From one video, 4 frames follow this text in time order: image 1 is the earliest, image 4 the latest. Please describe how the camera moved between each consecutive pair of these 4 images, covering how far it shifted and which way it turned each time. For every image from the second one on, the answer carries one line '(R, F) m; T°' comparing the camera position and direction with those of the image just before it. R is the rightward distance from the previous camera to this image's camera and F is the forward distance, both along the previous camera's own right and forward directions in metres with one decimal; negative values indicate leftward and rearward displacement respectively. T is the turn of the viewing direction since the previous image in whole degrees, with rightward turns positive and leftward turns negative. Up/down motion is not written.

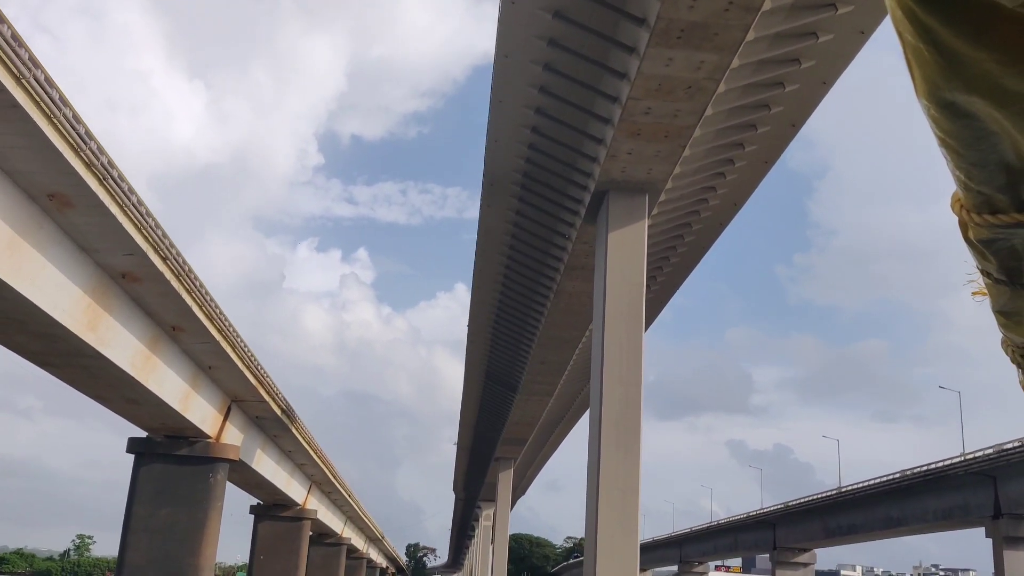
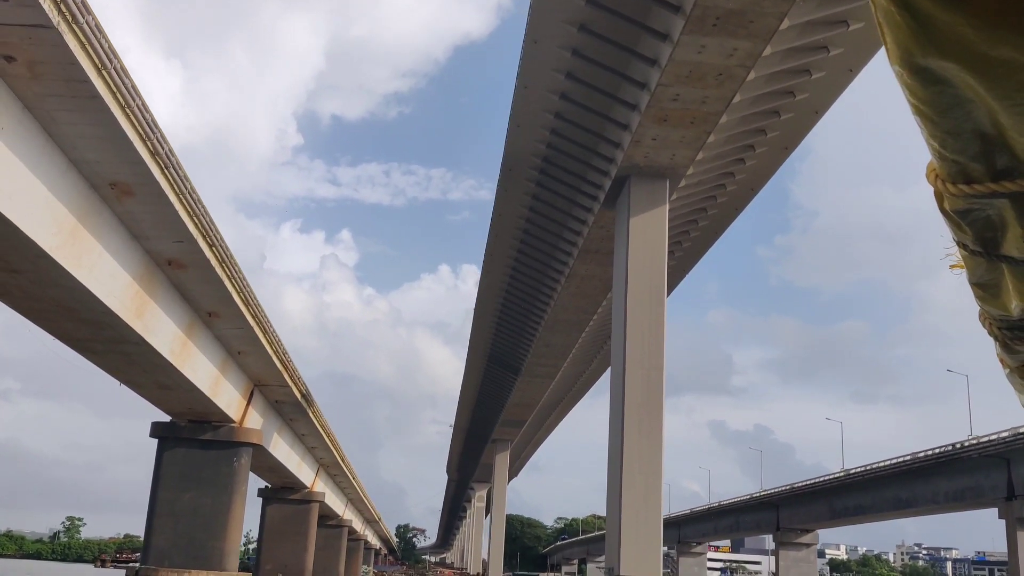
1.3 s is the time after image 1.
(-0.9, -0.1) m; +1°
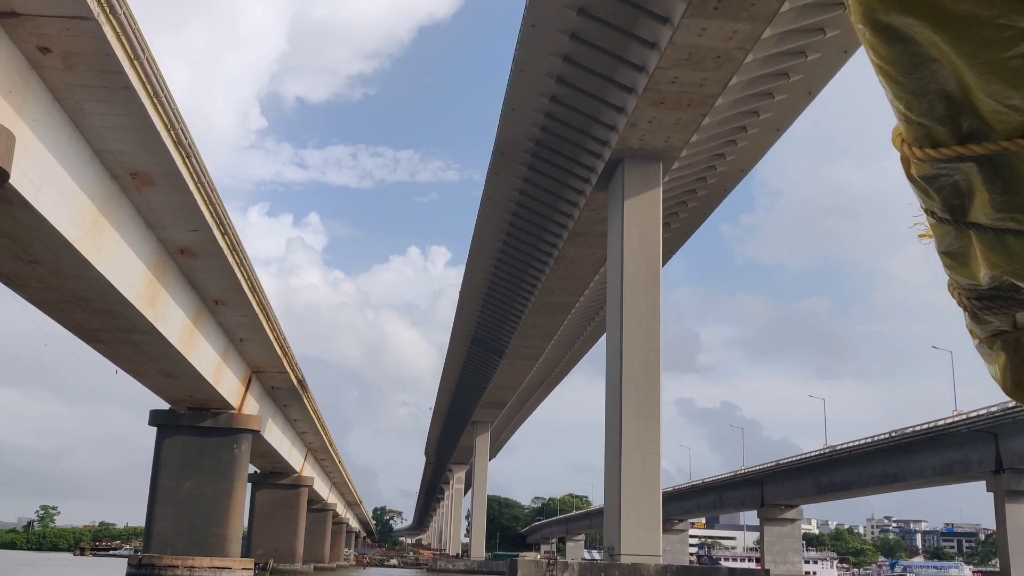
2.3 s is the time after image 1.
(-0.6, -0.1) m; +2°
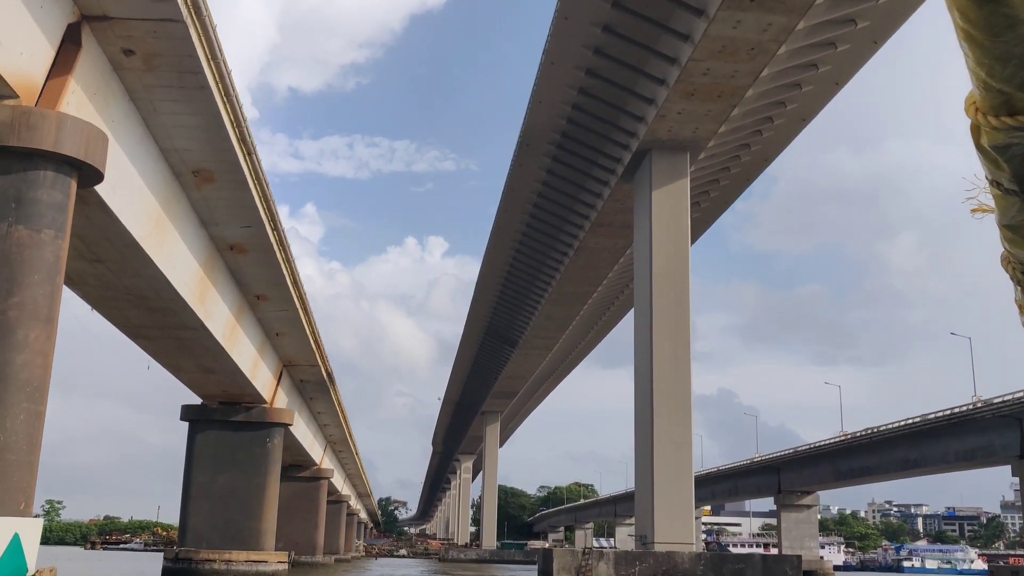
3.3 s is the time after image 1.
(-0.7, -0.1) m; 0°
